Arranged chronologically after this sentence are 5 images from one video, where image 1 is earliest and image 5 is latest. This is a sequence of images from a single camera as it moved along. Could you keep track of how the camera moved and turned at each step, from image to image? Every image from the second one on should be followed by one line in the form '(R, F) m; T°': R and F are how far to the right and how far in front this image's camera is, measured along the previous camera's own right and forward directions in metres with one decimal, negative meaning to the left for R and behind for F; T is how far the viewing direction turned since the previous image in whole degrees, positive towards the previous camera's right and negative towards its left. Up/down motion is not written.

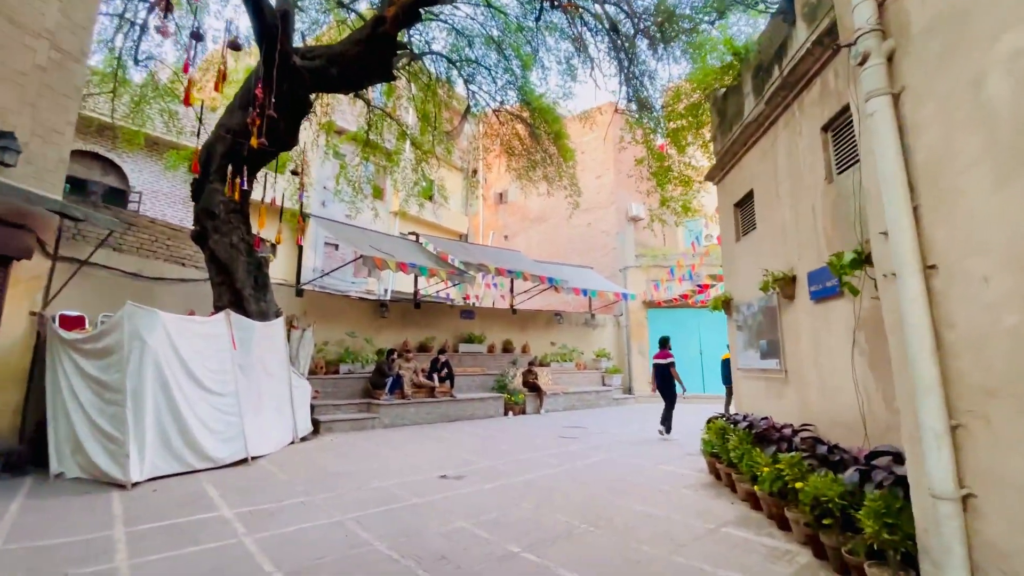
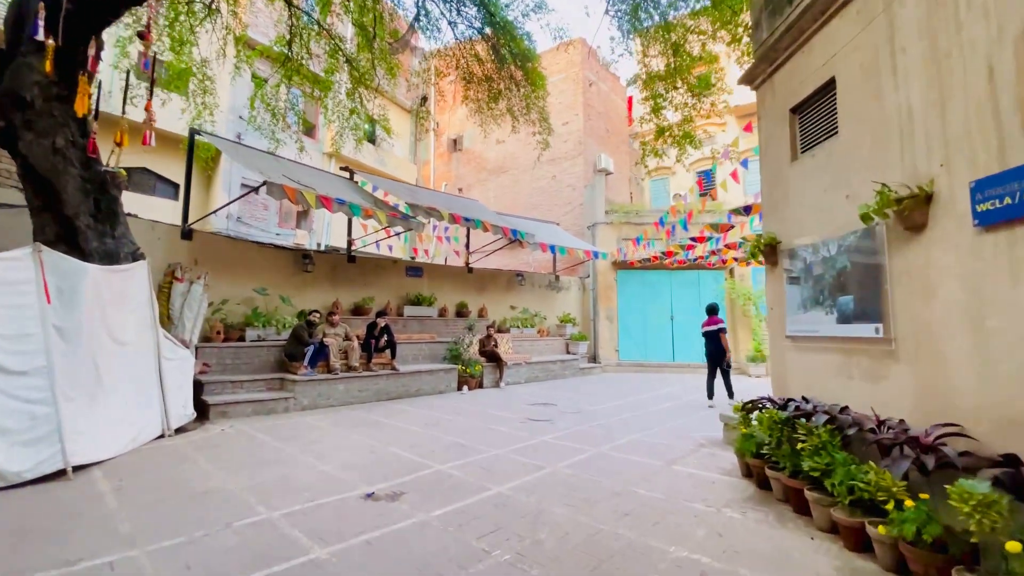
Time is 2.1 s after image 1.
(-0.1, +1.6) m; +6°
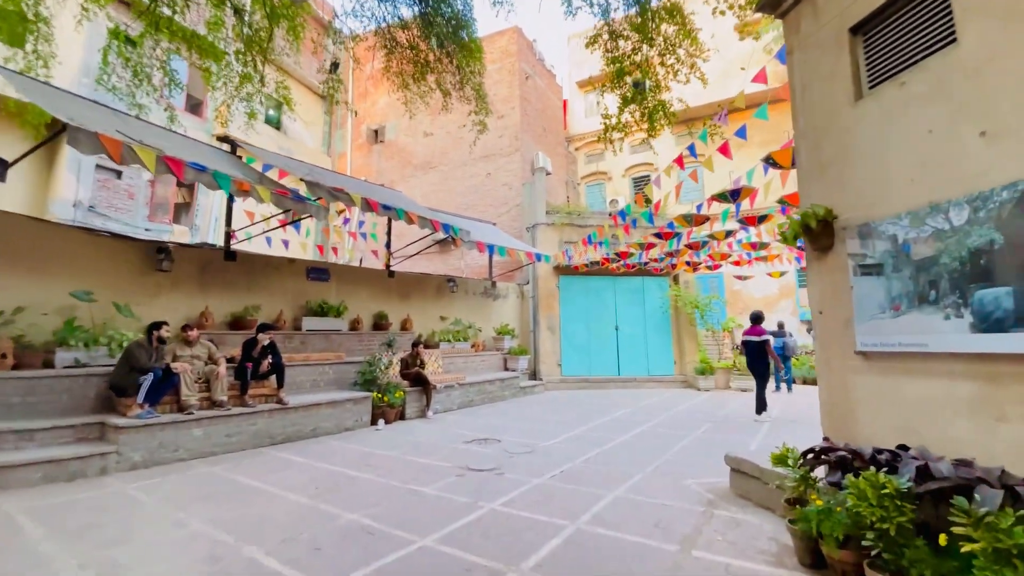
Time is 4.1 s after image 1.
(0.0, +1.4) m; +9°
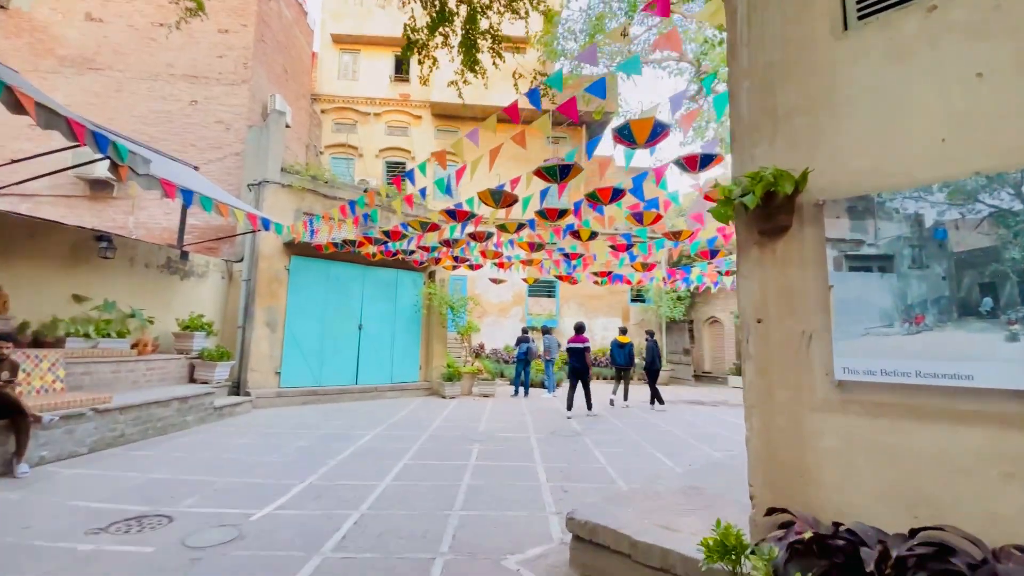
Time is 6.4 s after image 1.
(-0.1, +1.6) m; +33°
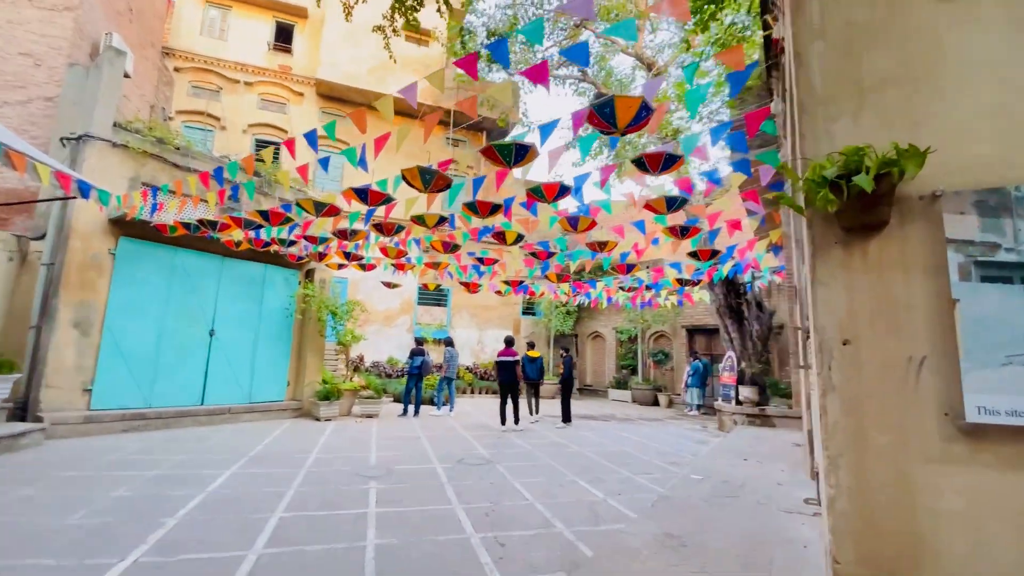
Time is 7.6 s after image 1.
(-0.4, +0.7) m; +15°
